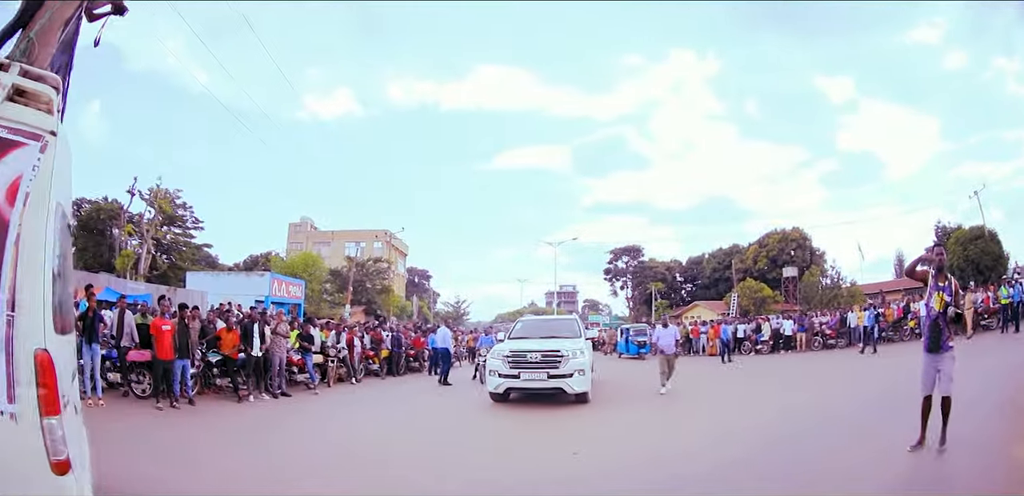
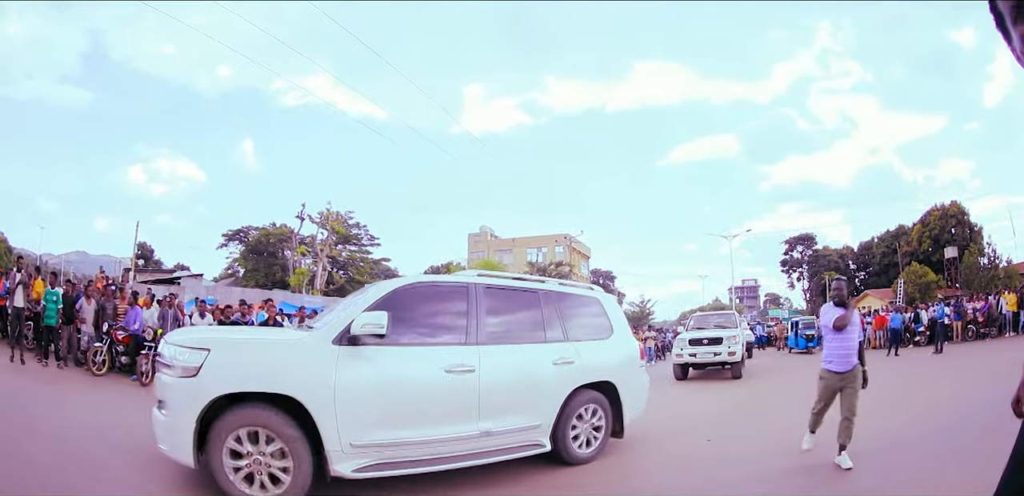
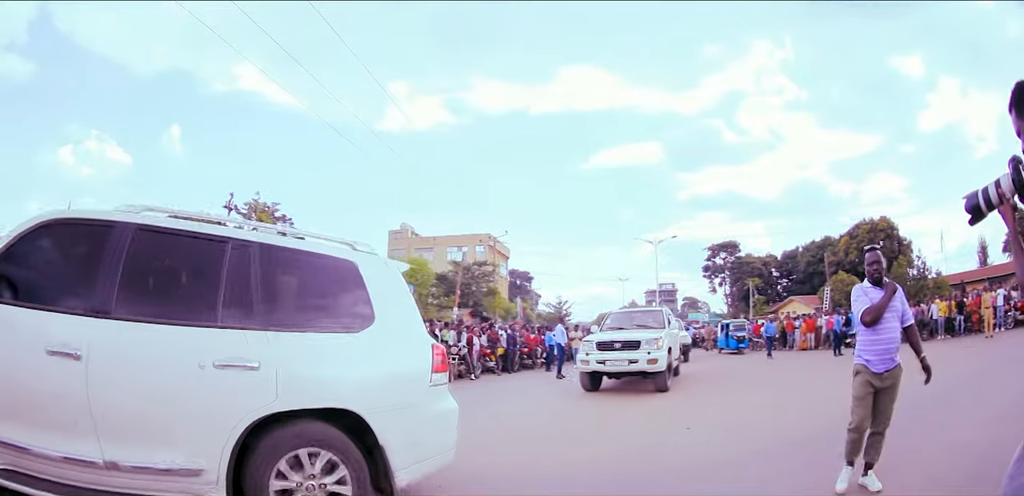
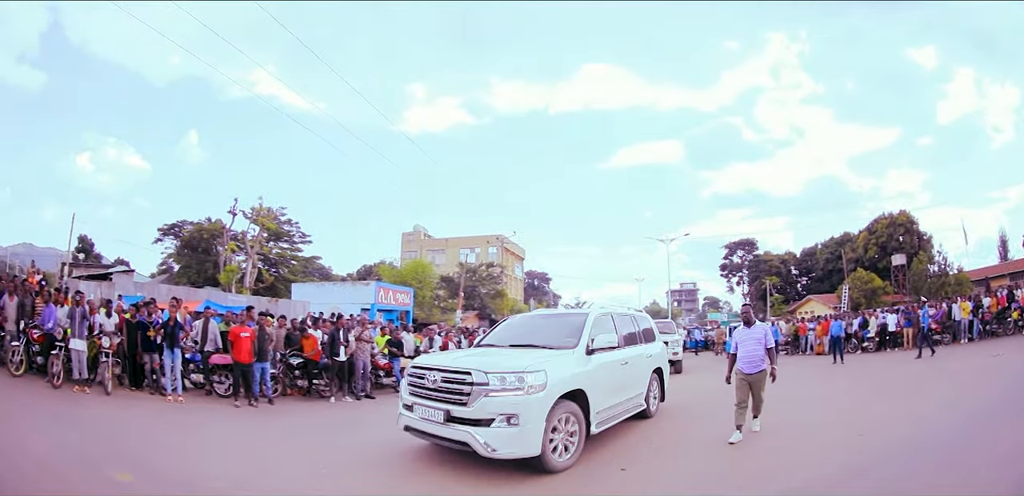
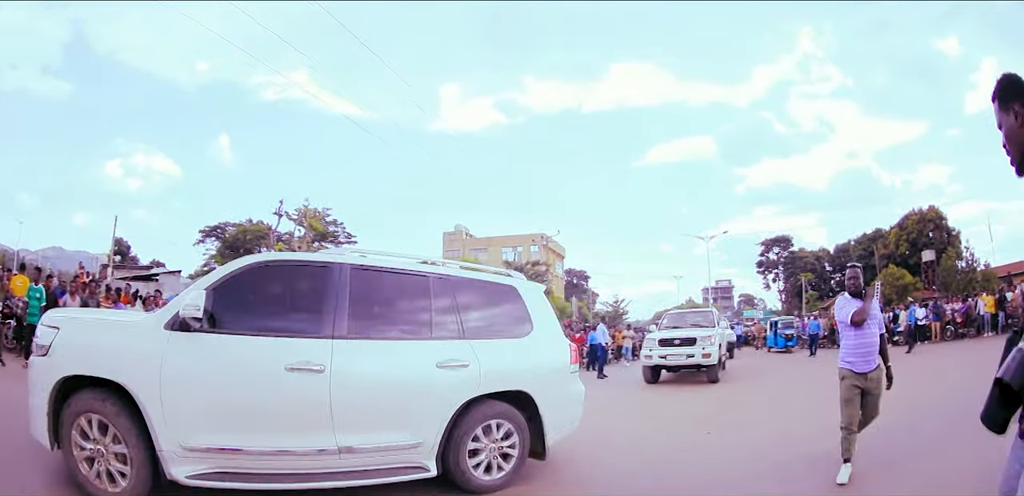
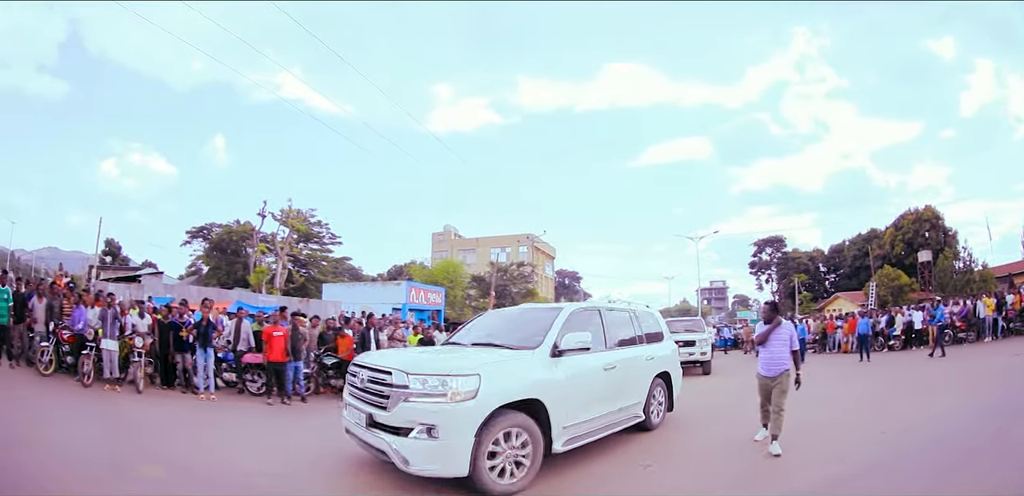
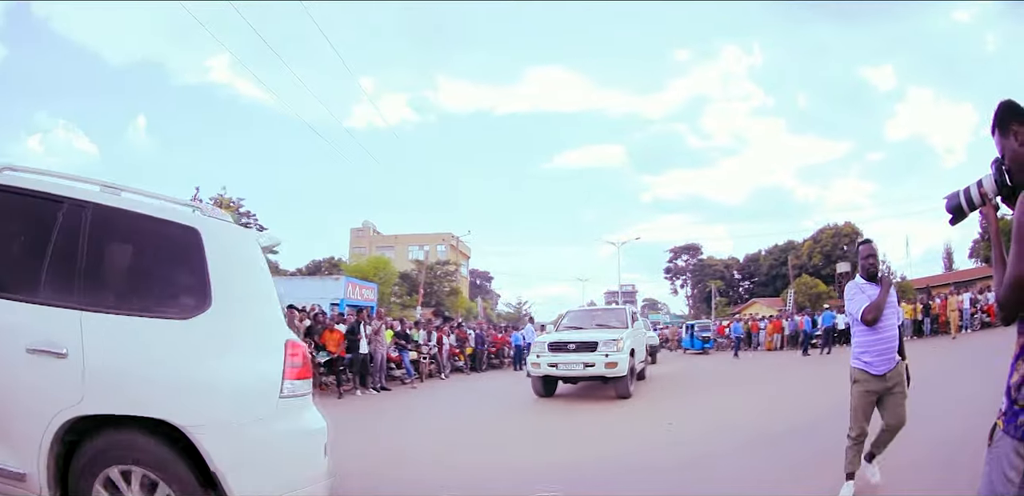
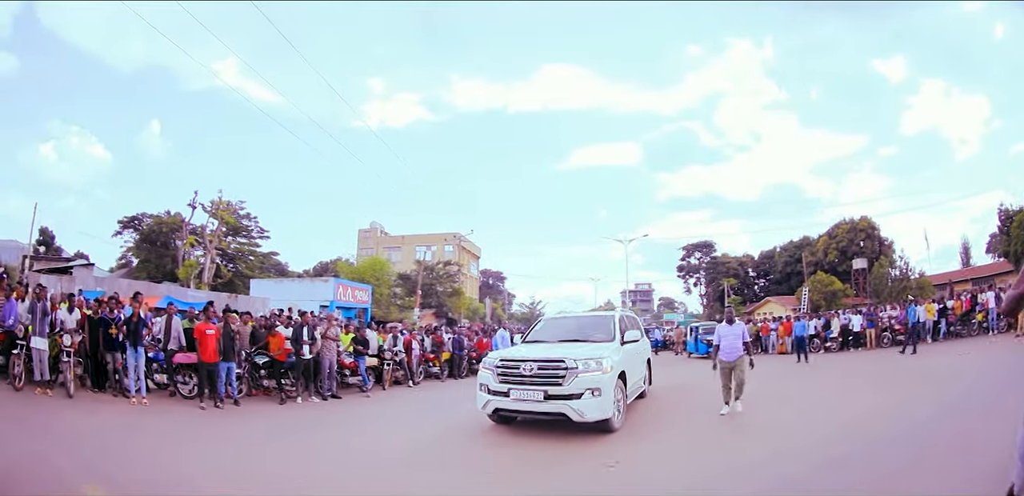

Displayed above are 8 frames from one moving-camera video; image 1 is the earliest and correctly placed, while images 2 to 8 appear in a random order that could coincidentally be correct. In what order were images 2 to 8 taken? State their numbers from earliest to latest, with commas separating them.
8, 4, 6, 2, 5, 3, 7
